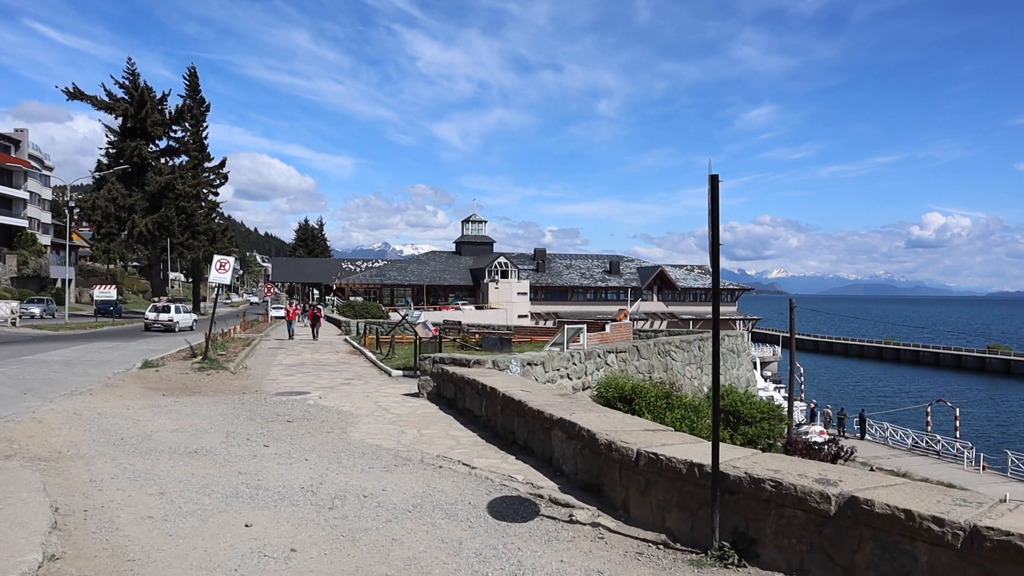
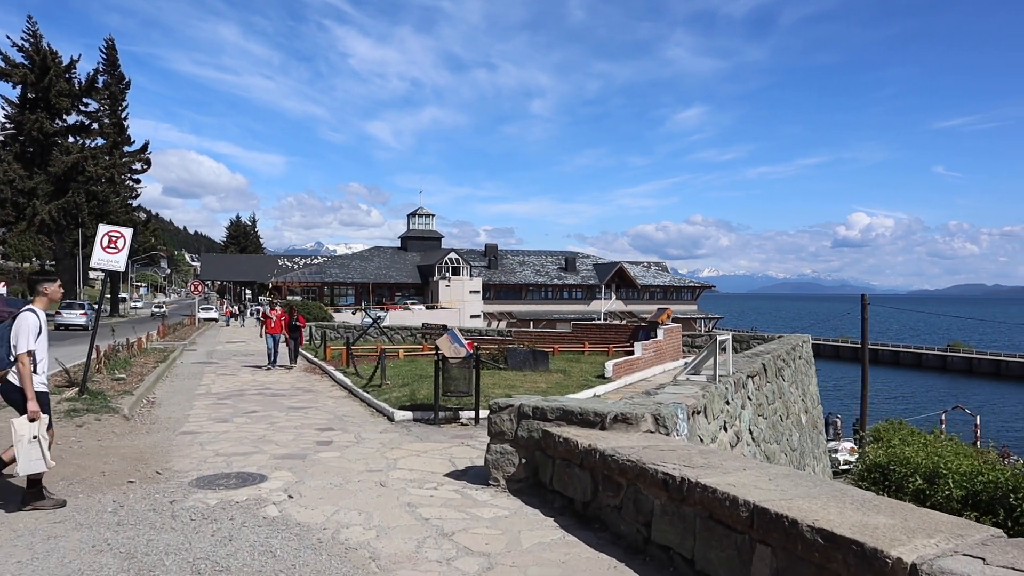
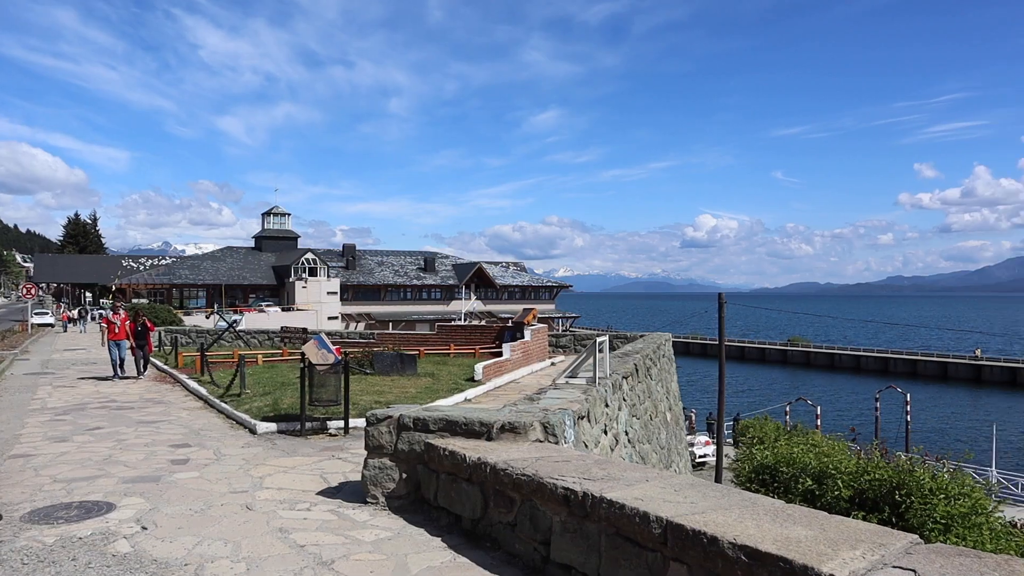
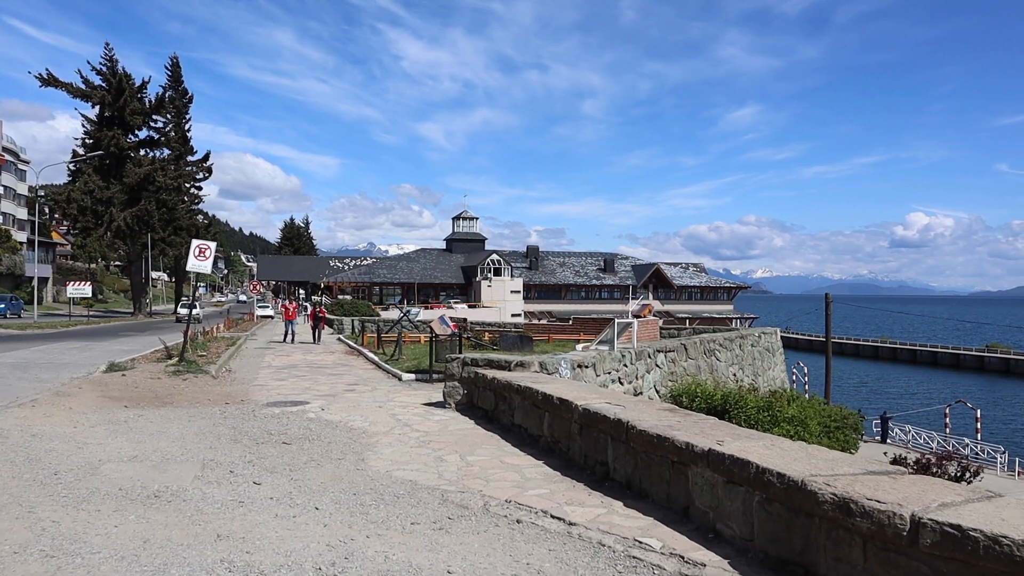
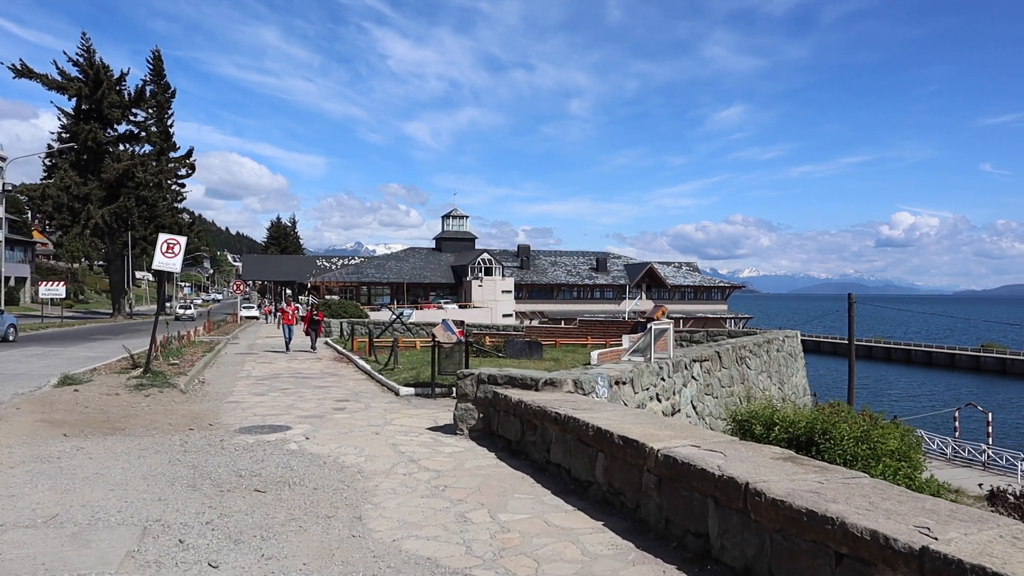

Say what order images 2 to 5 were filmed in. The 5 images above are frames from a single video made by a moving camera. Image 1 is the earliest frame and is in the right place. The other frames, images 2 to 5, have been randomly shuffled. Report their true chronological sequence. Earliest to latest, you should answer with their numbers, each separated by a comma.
4, 5, 2, 3
